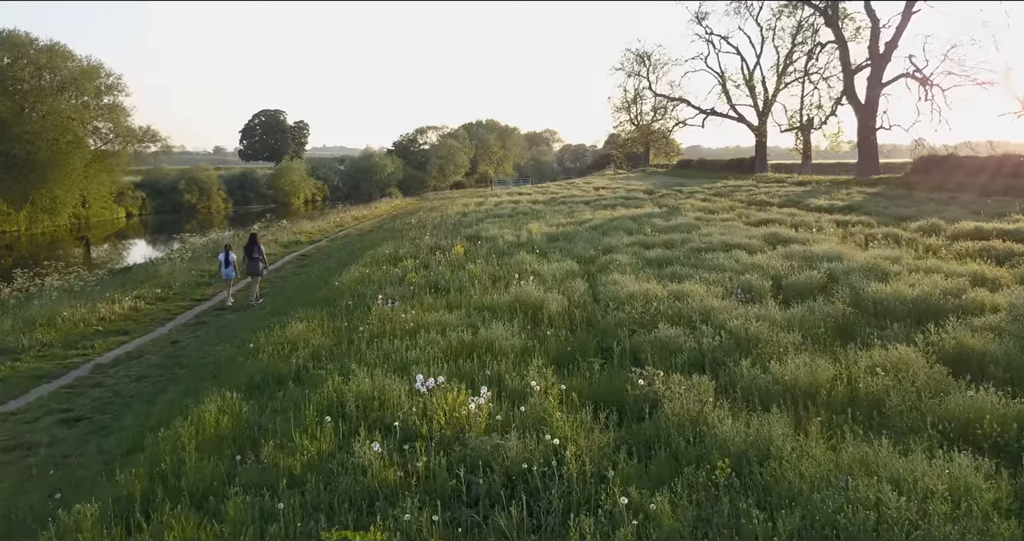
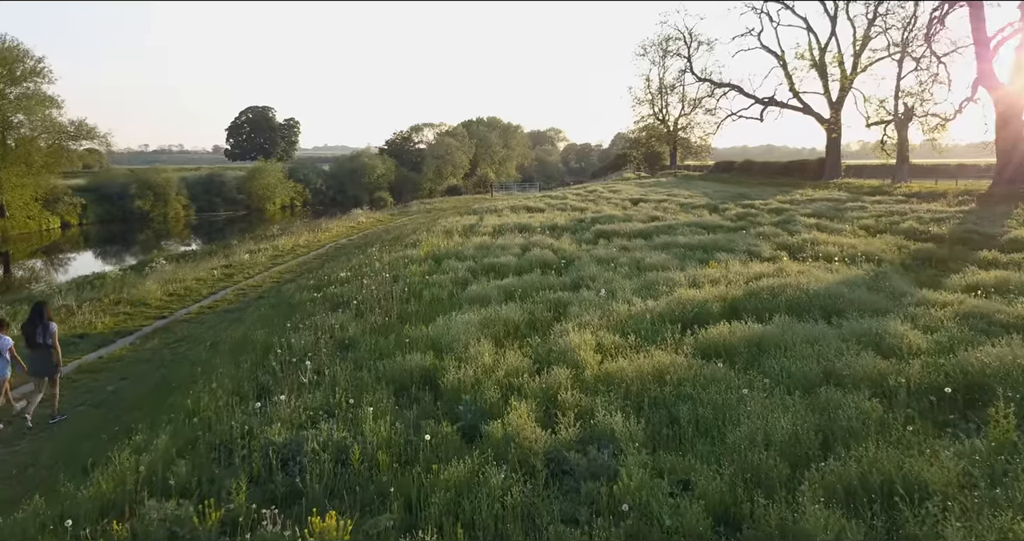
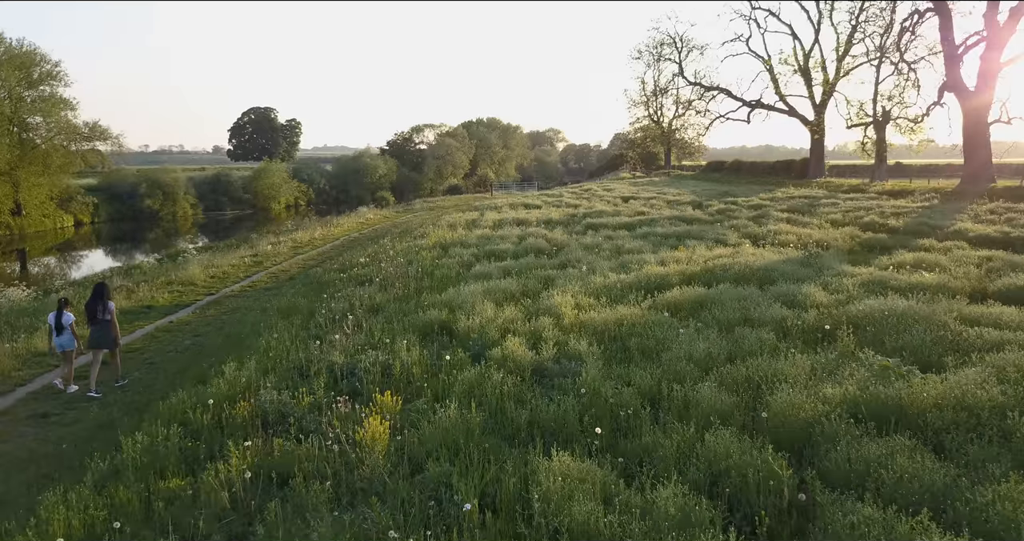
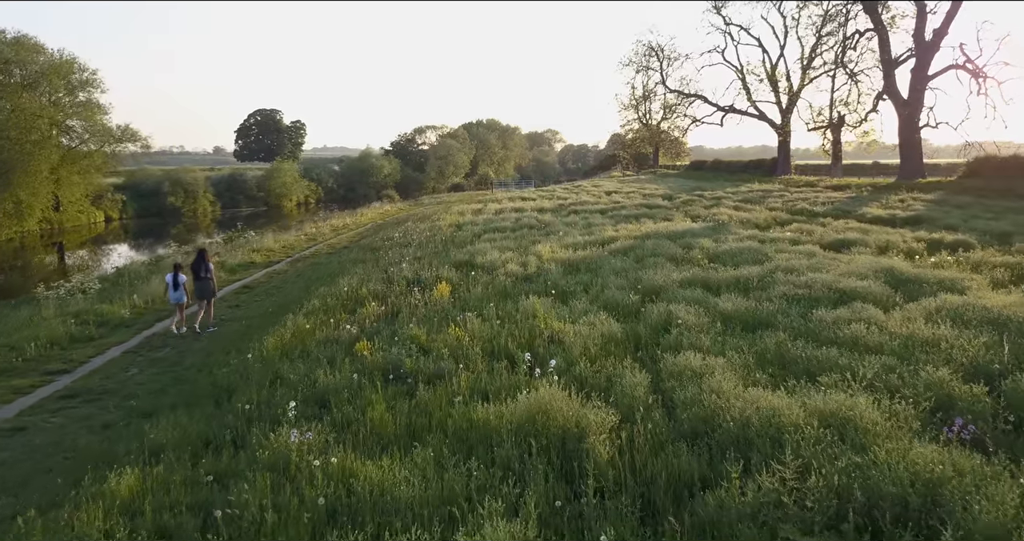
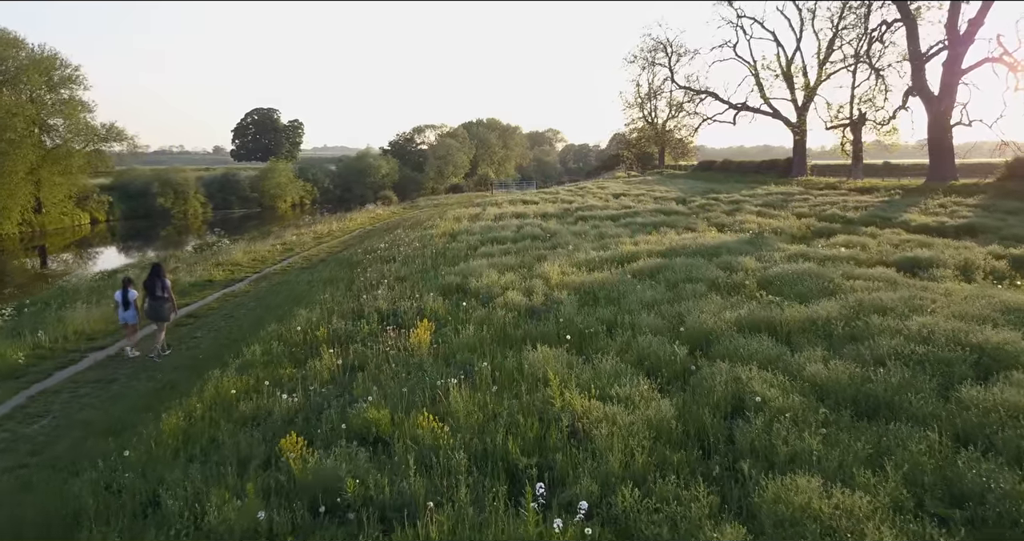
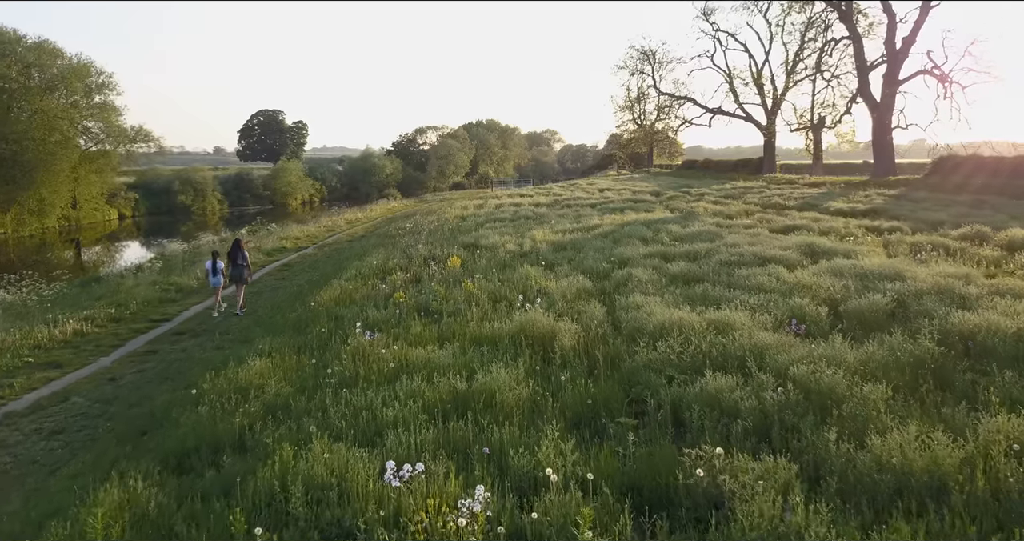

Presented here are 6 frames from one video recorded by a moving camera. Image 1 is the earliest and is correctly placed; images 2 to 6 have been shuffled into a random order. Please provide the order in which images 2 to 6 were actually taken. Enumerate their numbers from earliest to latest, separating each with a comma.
6, 4, 5, 3, 2
